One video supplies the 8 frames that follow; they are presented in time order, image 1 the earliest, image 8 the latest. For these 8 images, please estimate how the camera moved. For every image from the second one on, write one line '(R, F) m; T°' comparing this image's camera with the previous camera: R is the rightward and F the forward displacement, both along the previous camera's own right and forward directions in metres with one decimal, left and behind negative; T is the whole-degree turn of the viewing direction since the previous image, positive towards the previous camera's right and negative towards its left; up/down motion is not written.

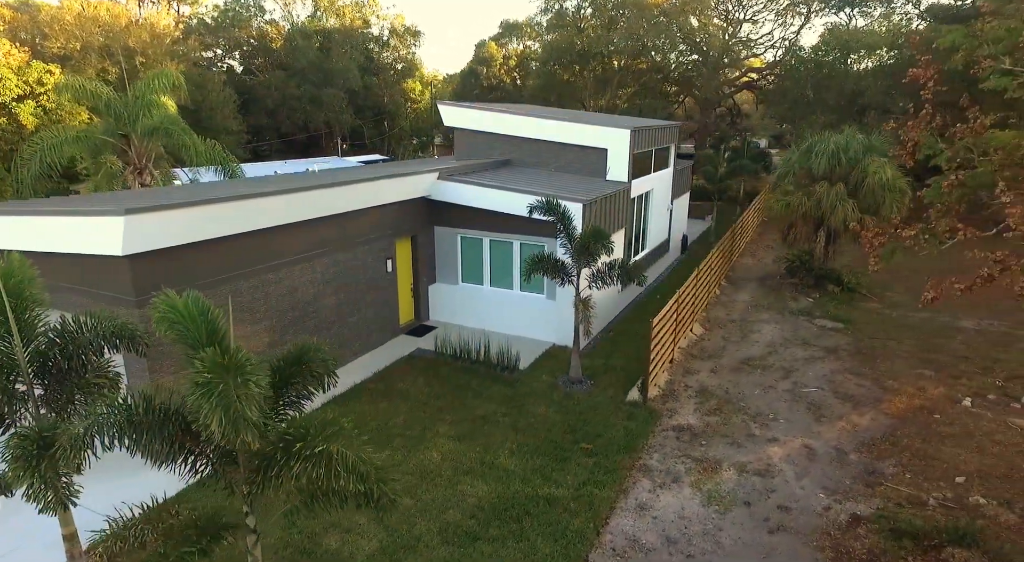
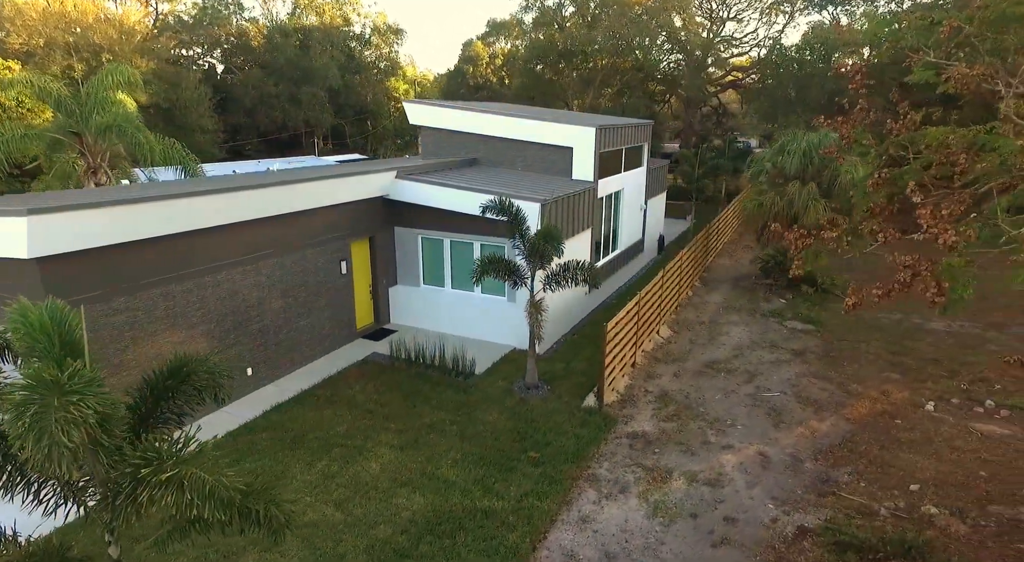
(+0.7, +0.3) m; +1°
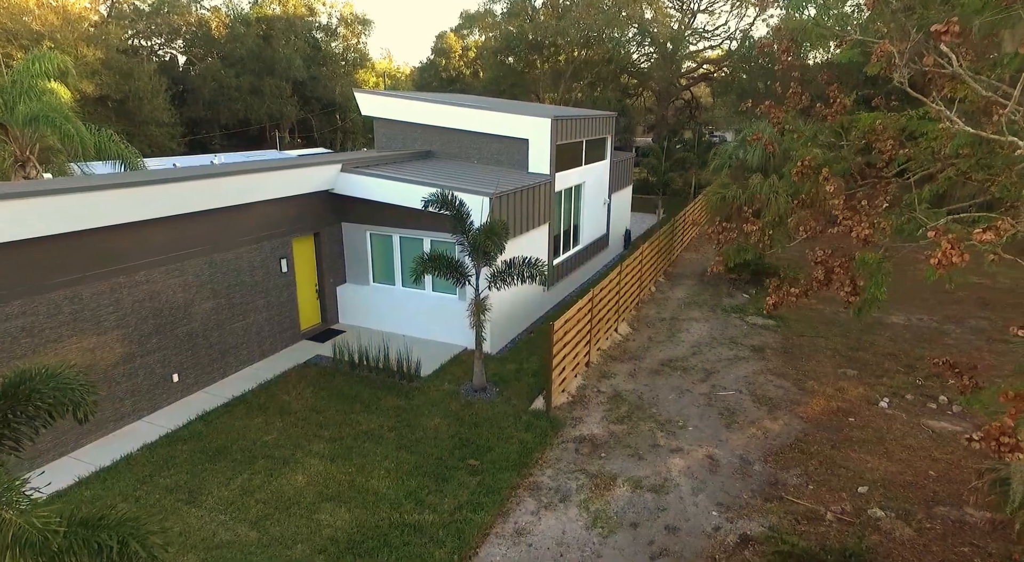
(+0.6, +0.4) m; +2°
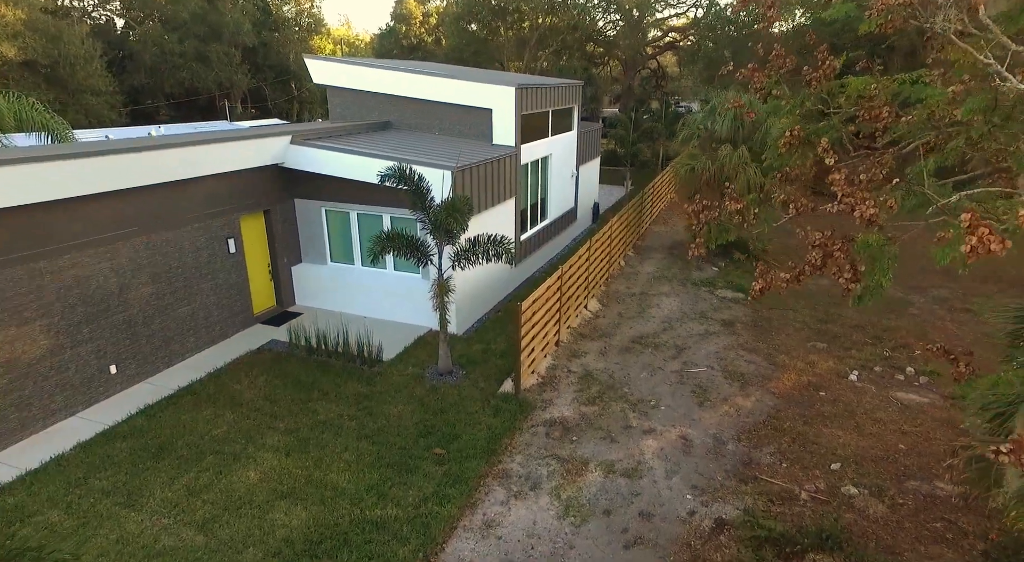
(0.0, +0.4) m; +3°
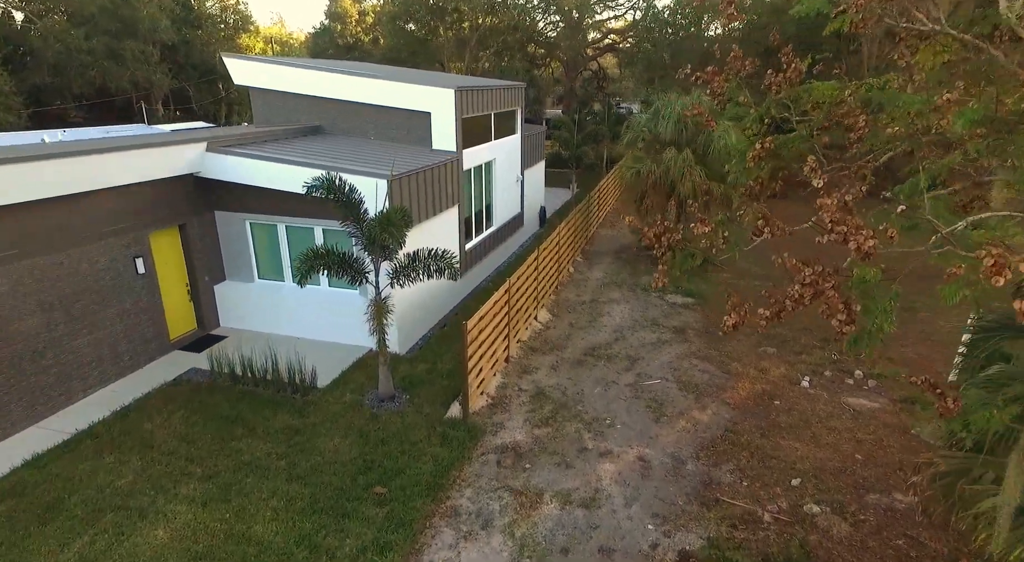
(0.0, +0.6) m; +5°
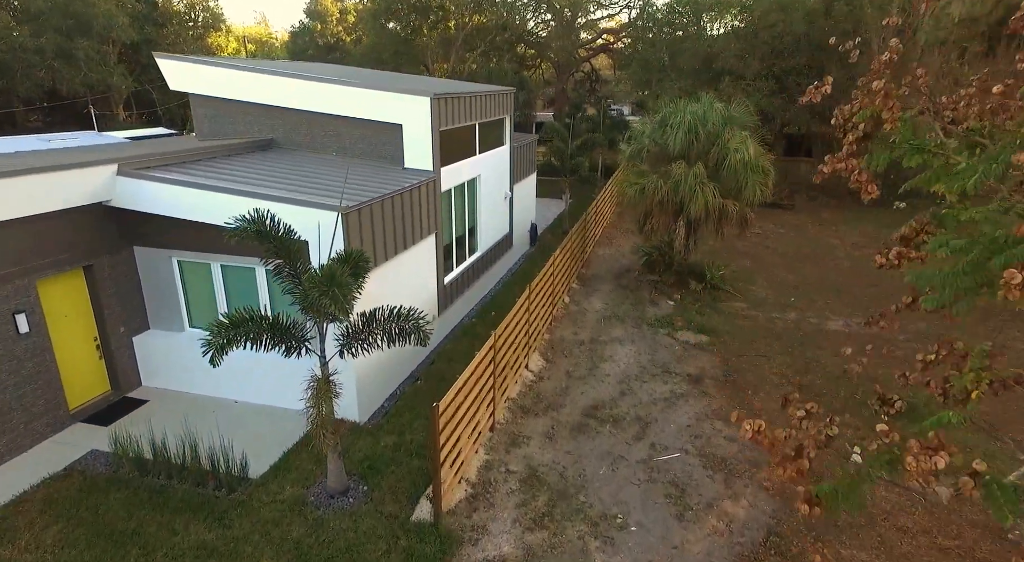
(+0.1, +1.8) m; +1°
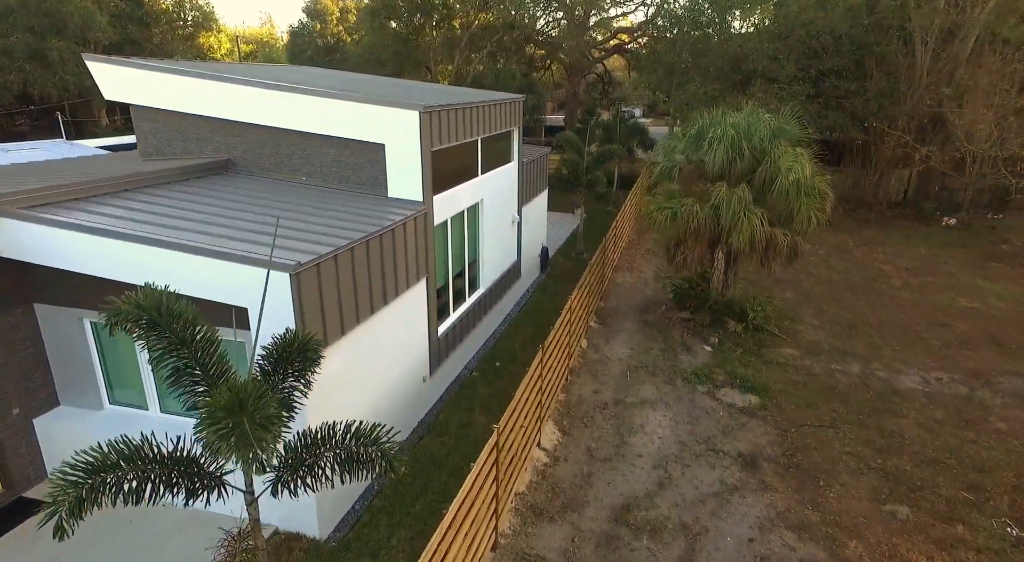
(0.0, +2.0) m; -1°
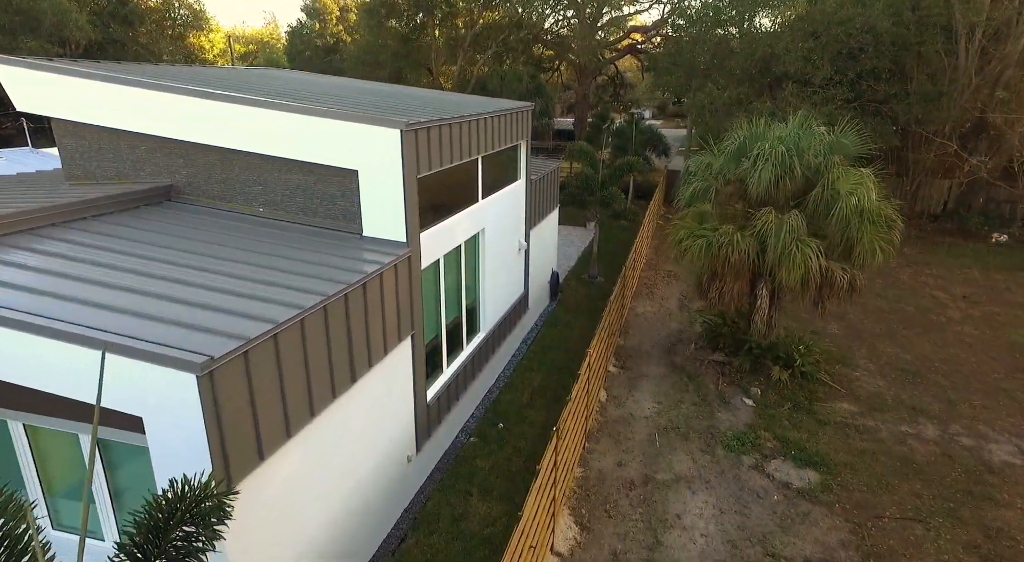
(0.0, +1.7) m; -1°
